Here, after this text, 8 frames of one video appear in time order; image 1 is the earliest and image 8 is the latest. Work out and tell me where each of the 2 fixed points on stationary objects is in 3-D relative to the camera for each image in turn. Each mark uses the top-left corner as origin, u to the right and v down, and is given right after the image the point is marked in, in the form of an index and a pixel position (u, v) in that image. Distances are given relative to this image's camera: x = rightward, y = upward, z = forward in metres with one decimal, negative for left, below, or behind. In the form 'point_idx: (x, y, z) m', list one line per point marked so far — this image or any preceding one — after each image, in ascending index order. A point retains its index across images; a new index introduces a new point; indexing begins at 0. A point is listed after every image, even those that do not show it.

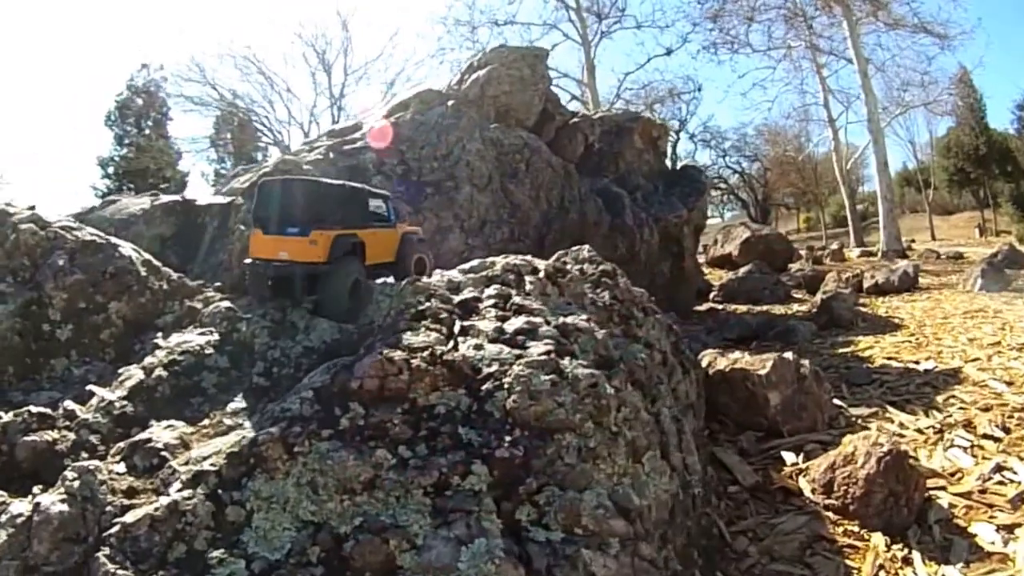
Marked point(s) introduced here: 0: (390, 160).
0: (-1.5, +1.5, +9.1) m
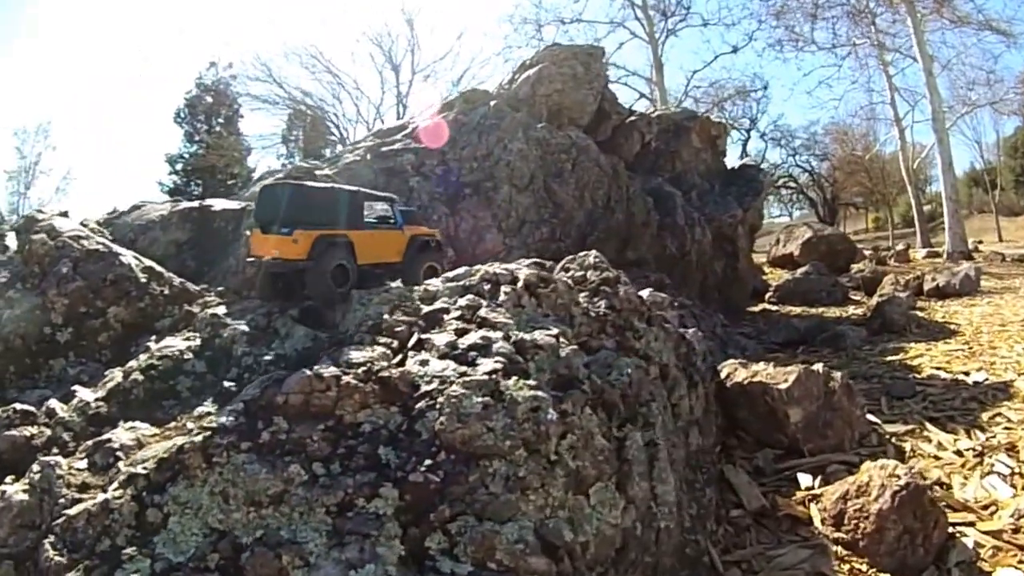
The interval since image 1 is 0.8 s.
0: (-1.0, +1.5, +9.1) m
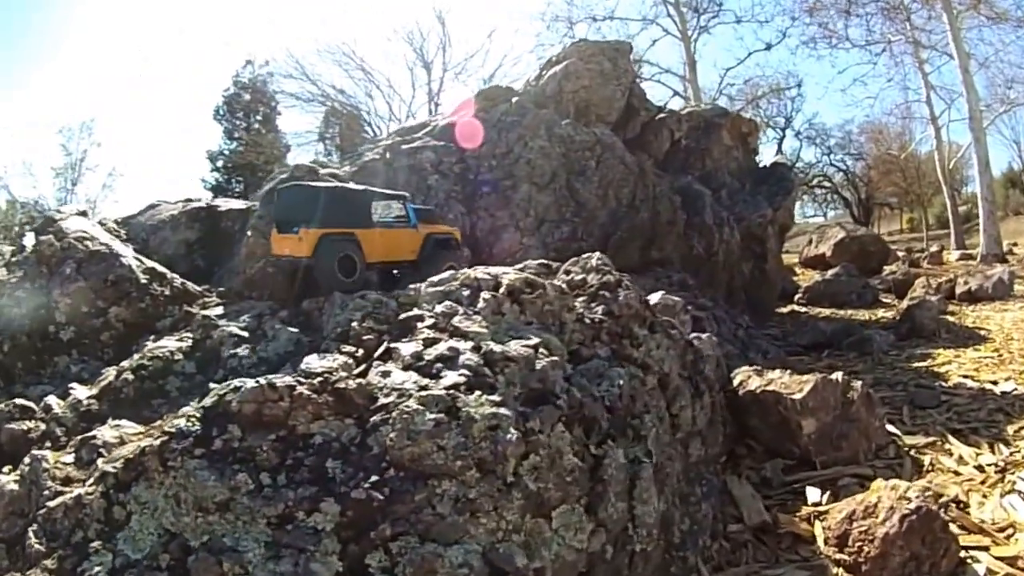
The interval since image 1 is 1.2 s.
0: (-0.7, +1.5, +9.1) m
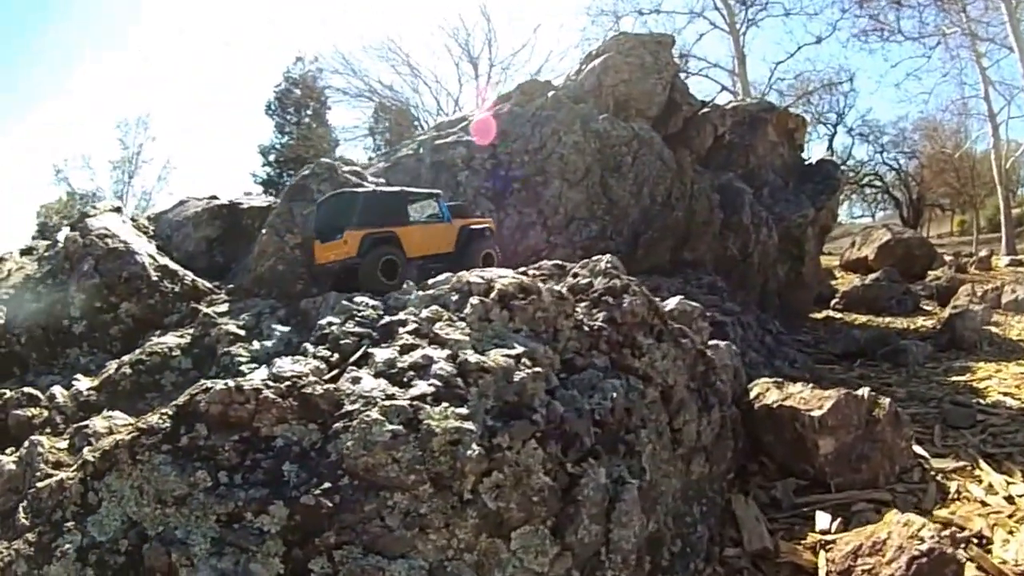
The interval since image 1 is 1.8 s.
0: (-0.3, +1.5, +9.0) m
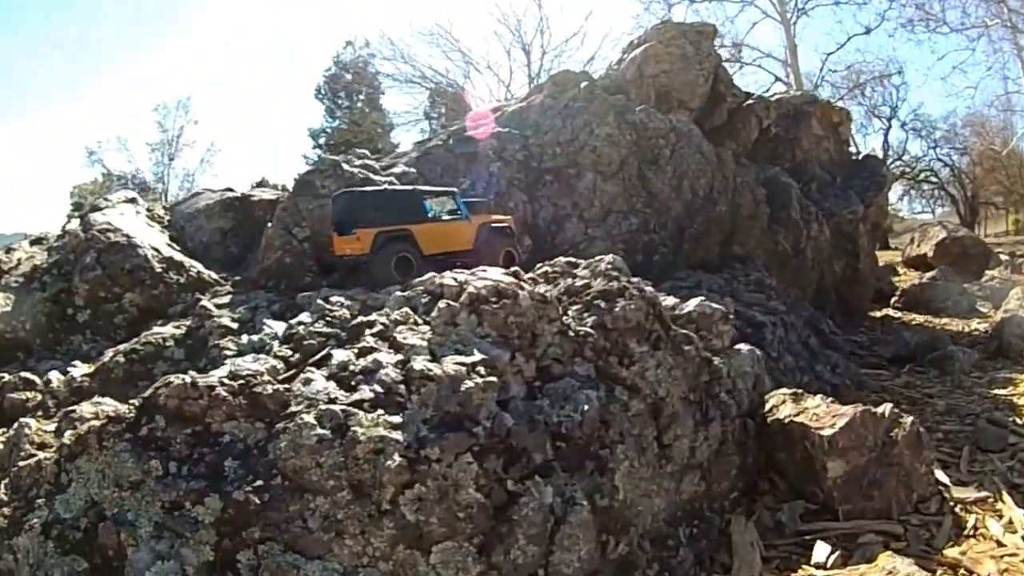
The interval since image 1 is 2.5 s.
0: (0.0, +1.6, +8.9) m
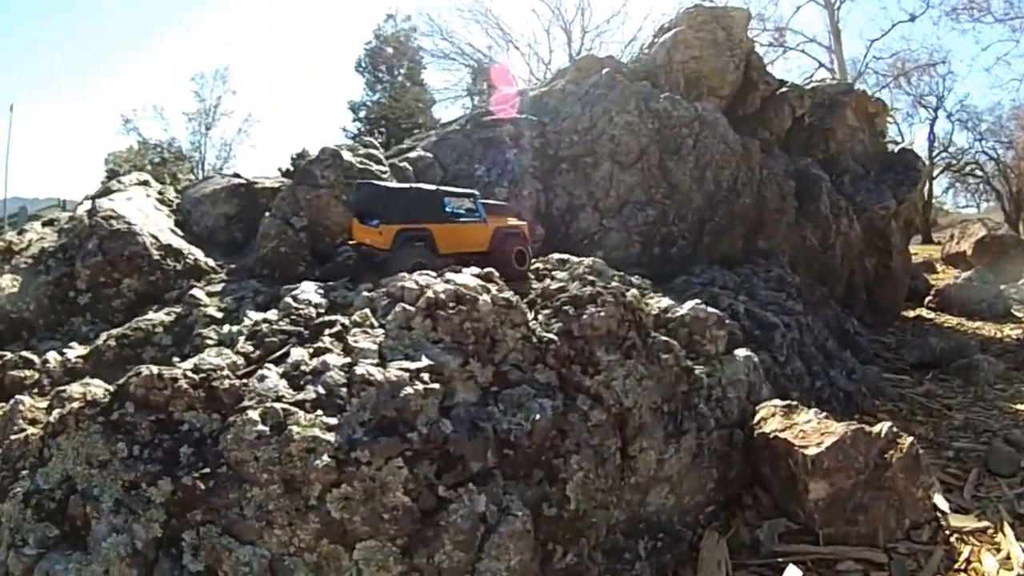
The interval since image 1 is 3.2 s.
0: (+0.2, +1.8, +8.9) m
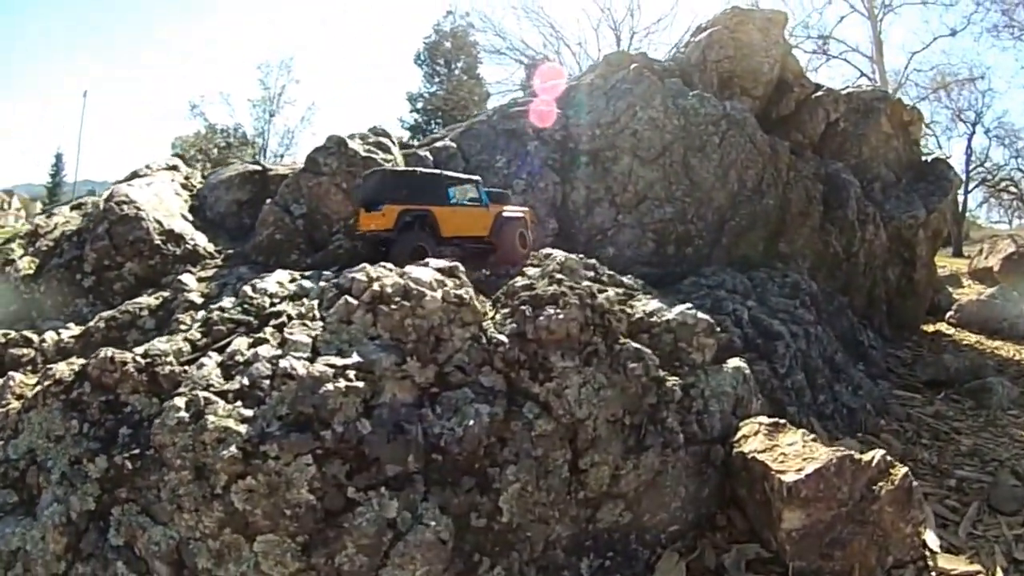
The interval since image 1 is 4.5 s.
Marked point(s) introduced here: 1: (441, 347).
0: (+0.5, +1.8, +8.9) m
1: (-0.3, -0.3, +3.7) m
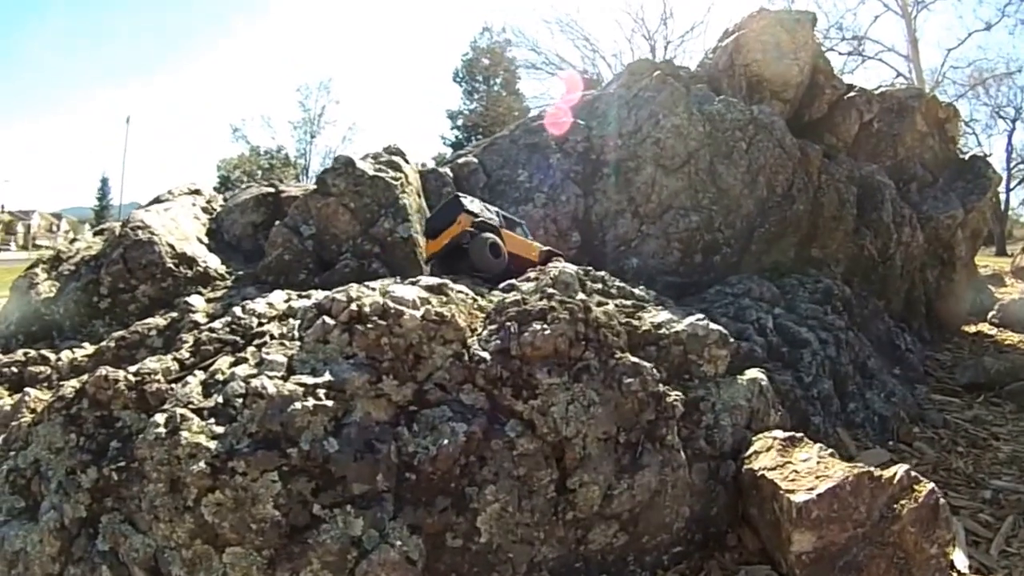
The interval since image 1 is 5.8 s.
0: (+0.8, +1.7, +8.8) m
1: (-0.4, -0.4, +3.7) m
